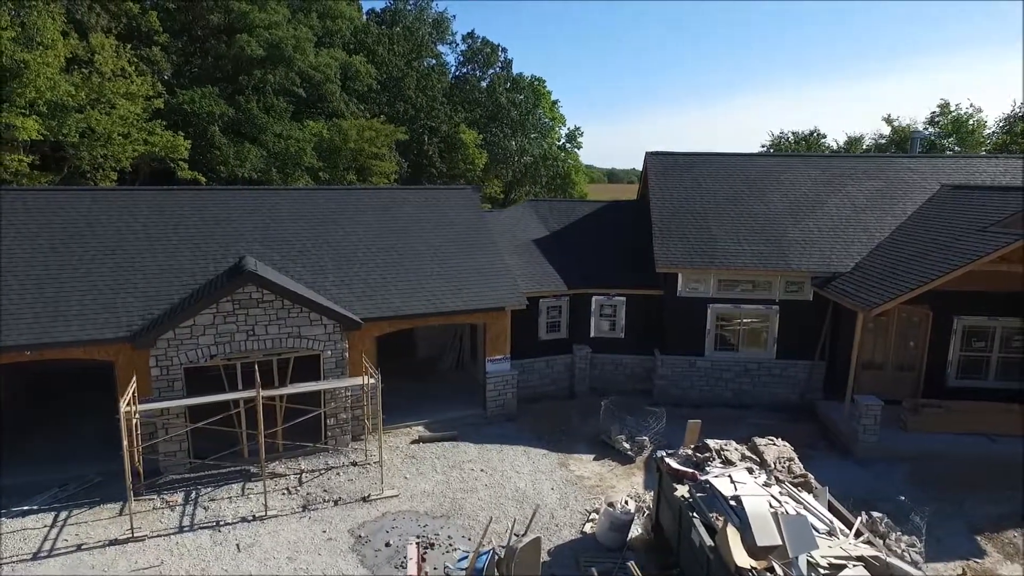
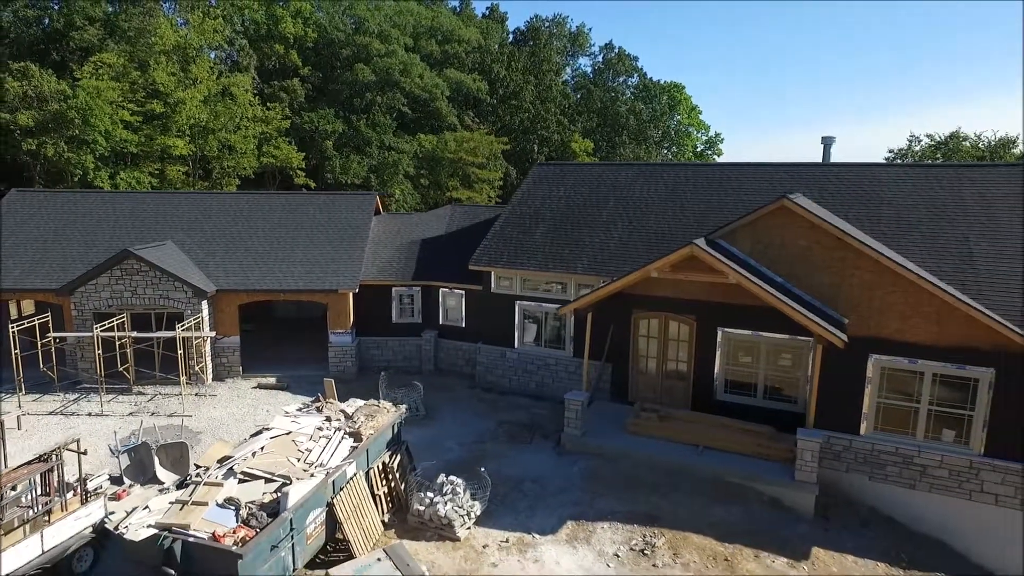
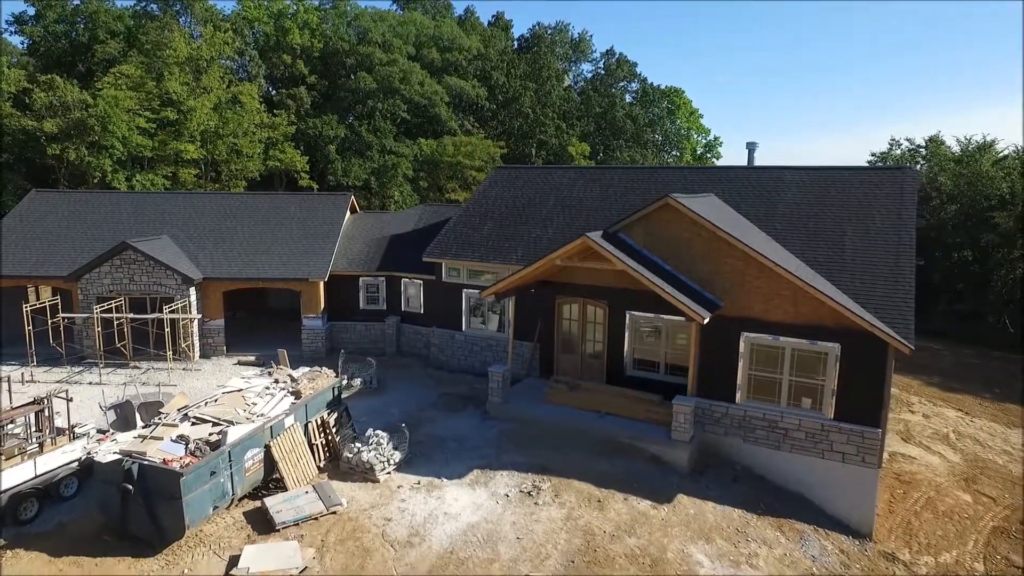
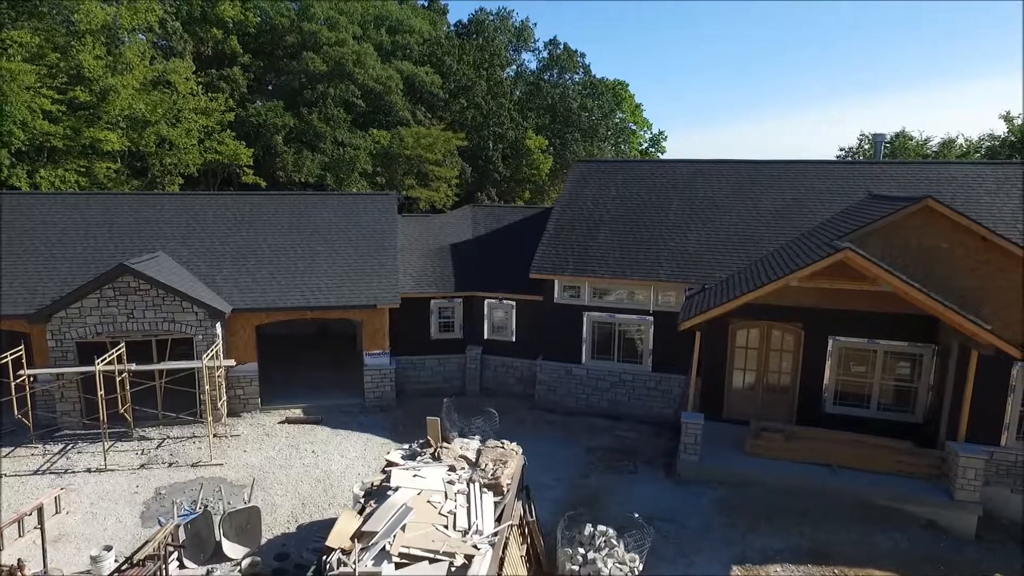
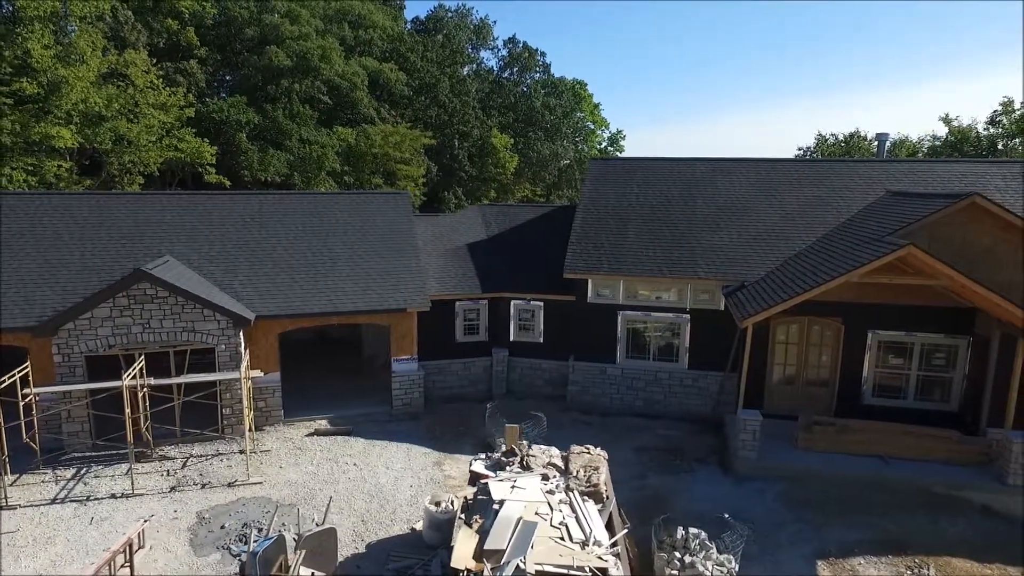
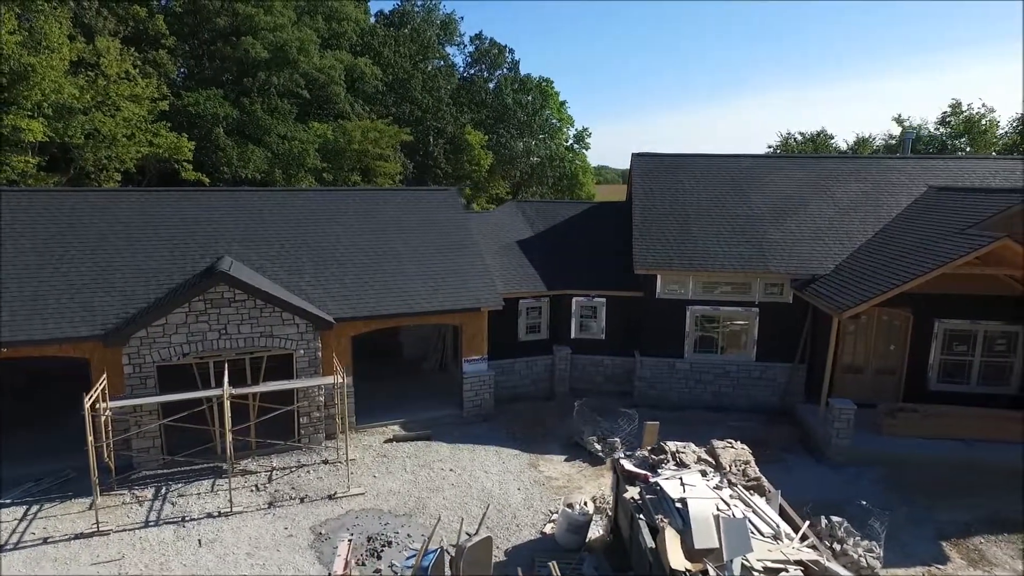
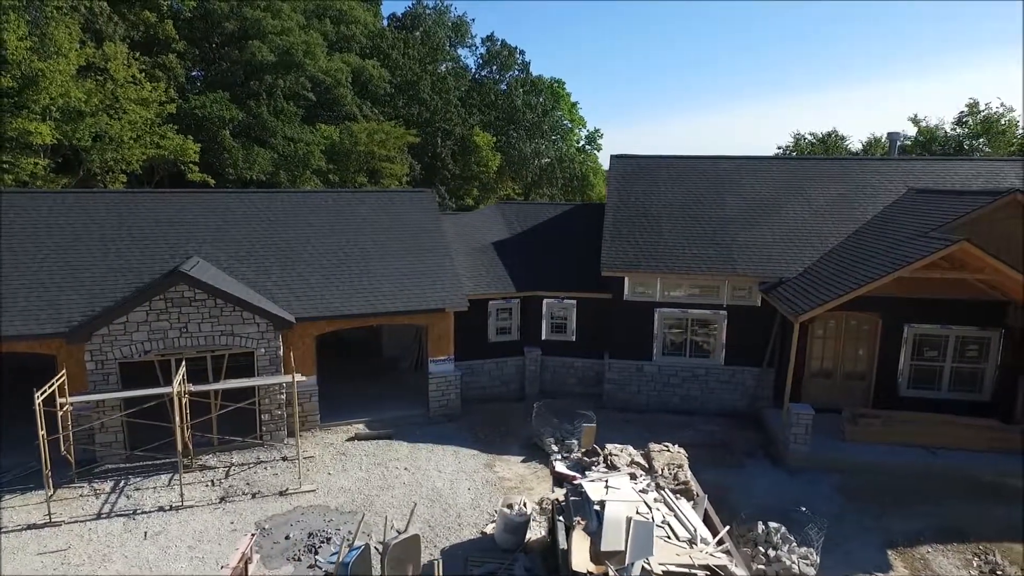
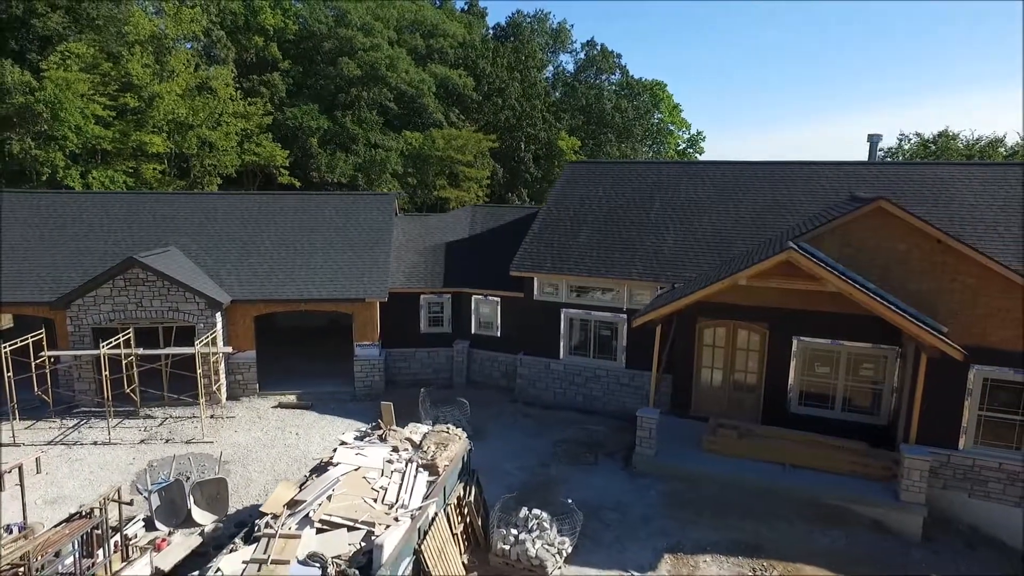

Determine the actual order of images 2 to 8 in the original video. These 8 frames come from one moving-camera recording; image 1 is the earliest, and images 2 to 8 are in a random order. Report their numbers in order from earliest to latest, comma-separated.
6, 7, 5, 4, 8, 2, 3
